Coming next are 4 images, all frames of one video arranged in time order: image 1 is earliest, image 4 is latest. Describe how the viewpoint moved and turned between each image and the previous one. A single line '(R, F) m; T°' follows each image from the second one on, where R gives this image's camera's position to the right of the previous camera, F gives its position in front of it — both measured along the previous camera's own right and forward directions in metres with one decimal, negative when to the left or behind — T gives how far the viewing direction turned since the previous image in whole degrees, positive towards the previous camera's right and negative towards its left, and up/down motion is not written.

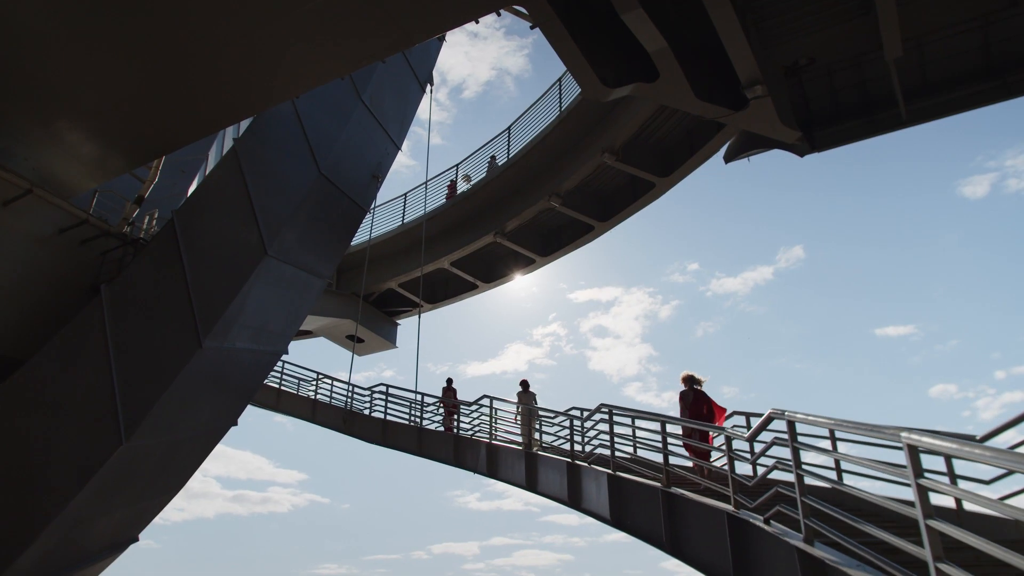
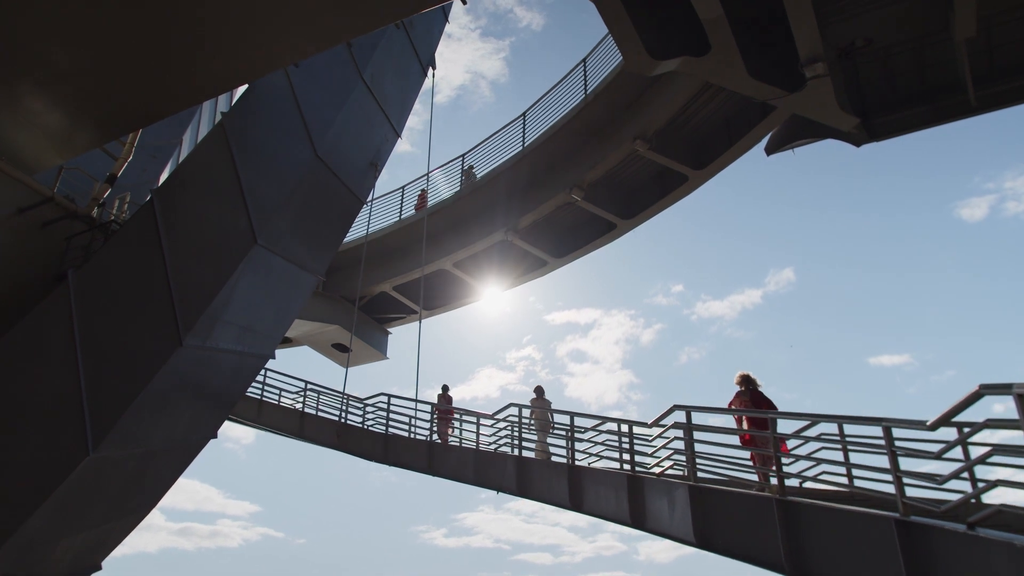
(-0.6, +0.6) m; +4°
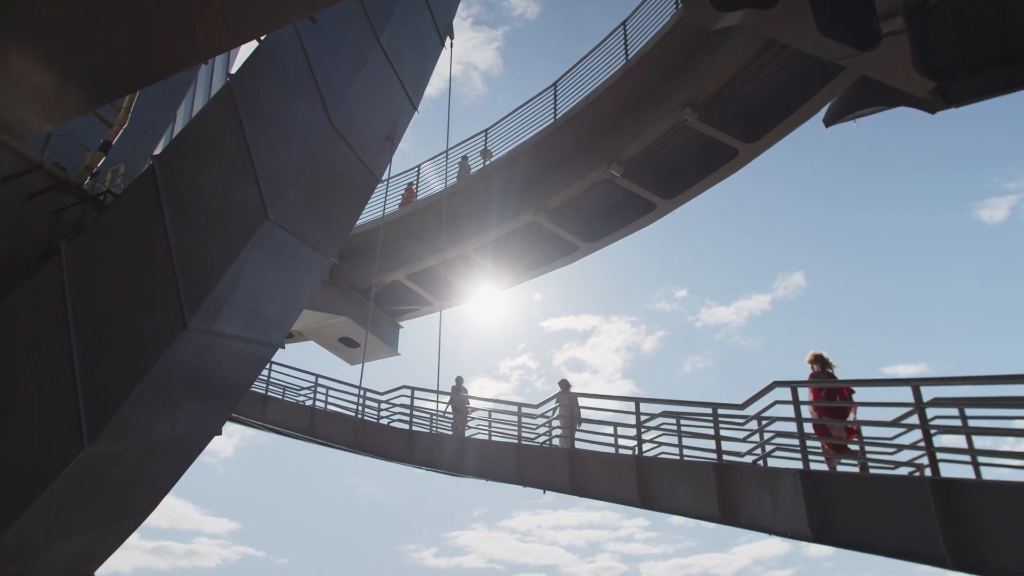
(-0.5, +0.5) m; +2°
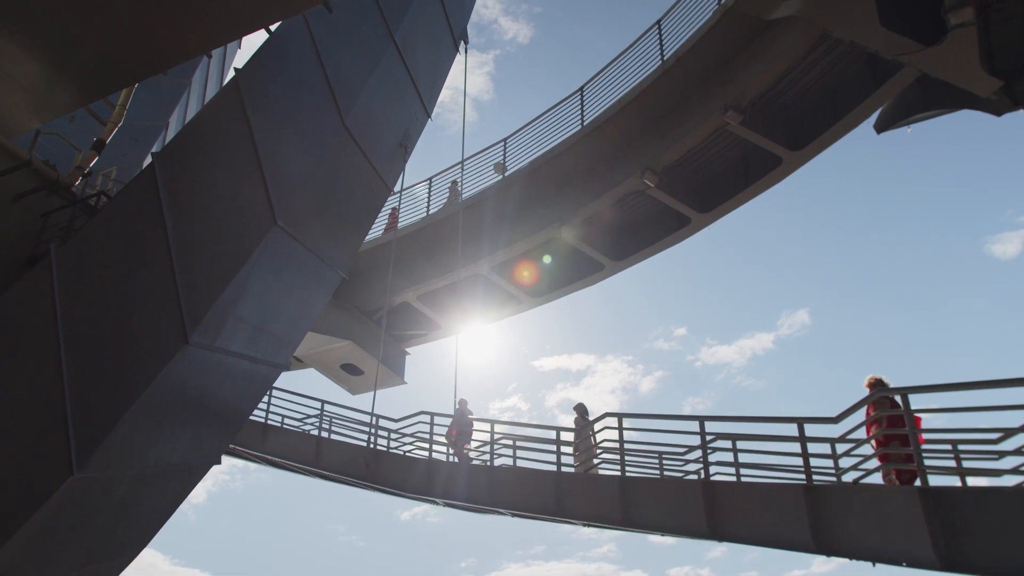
(-0.4, +0.4) m; +2°
